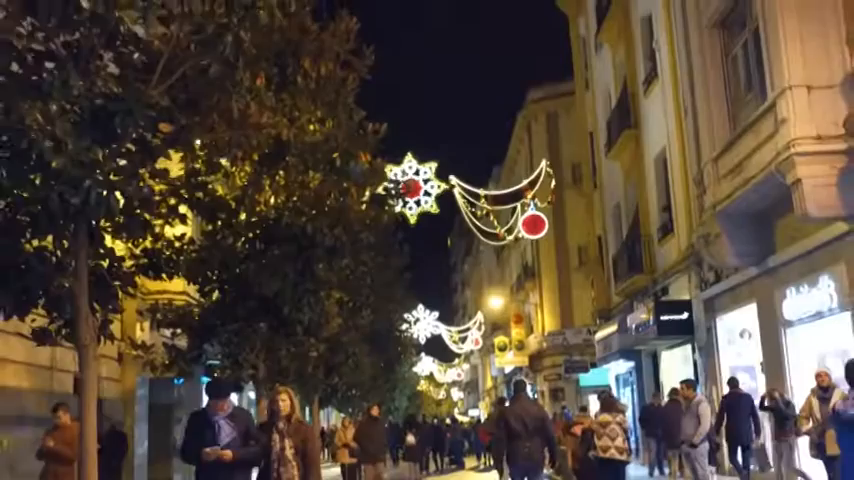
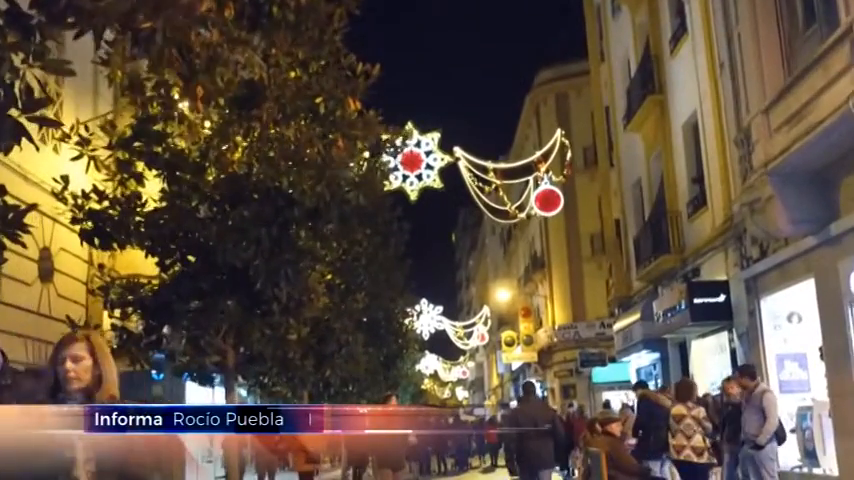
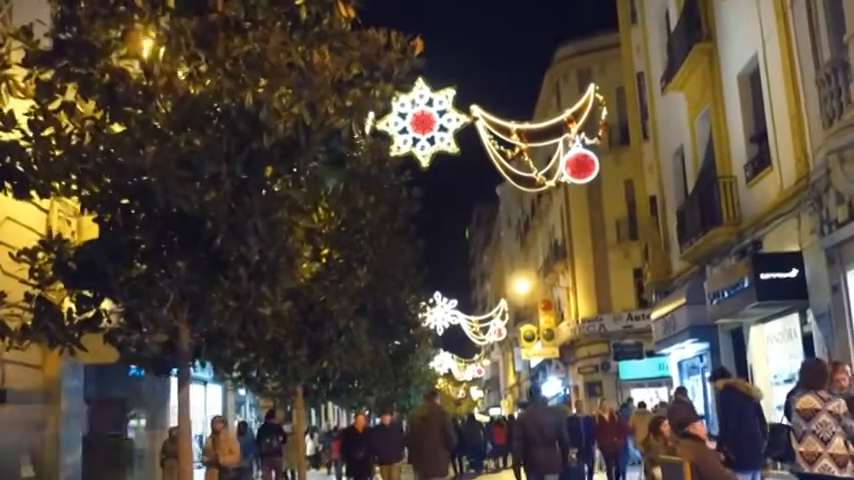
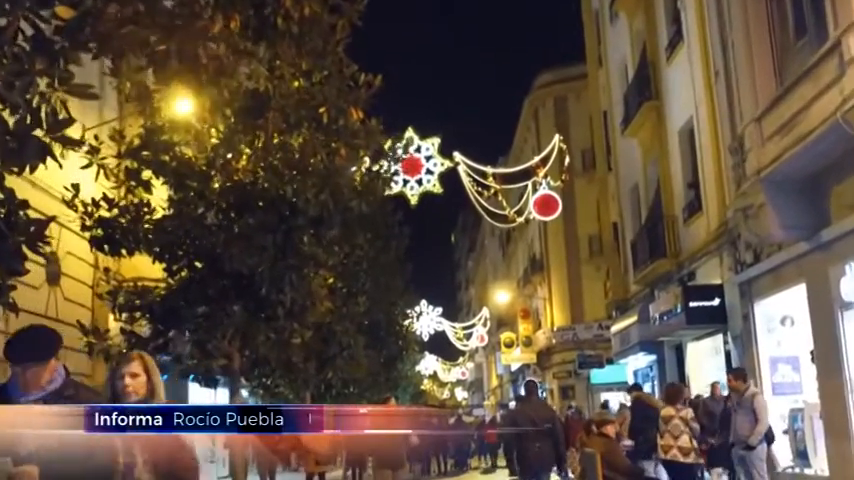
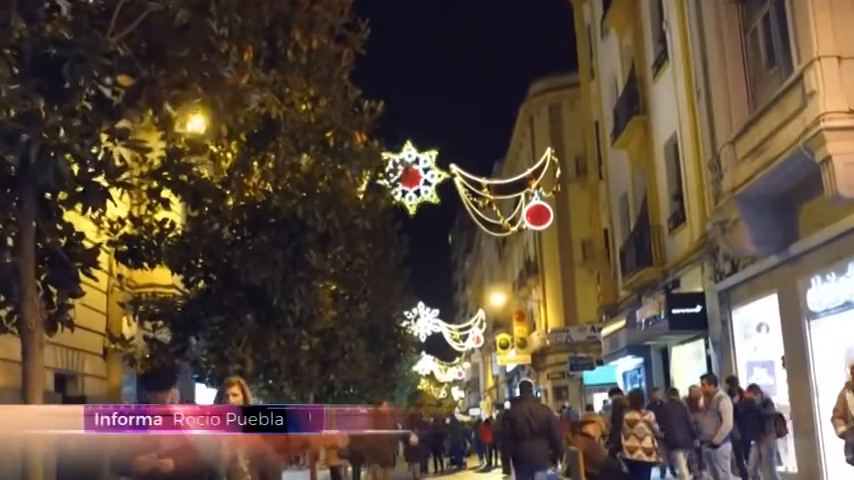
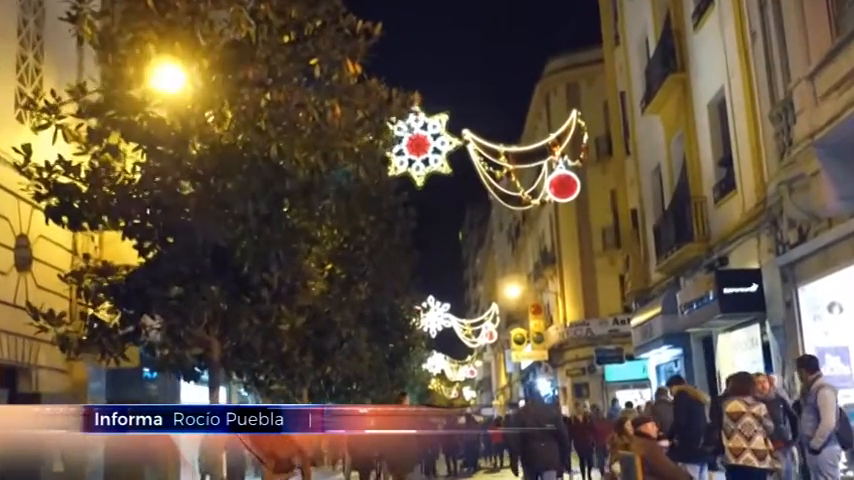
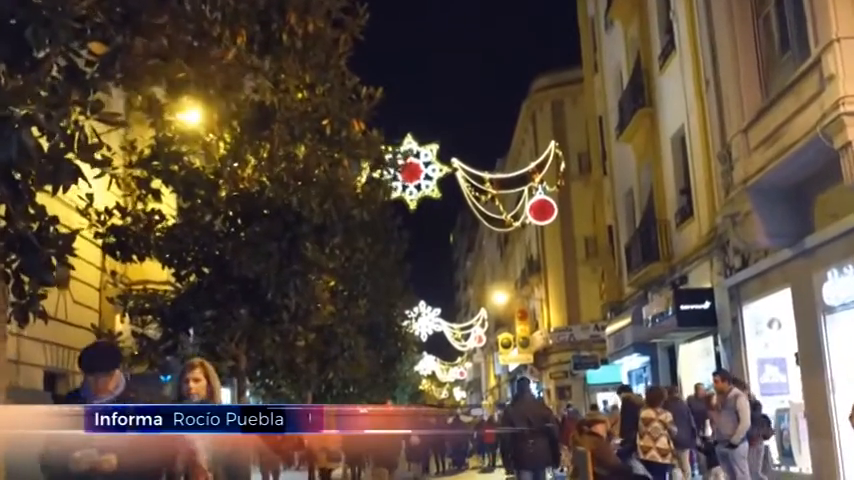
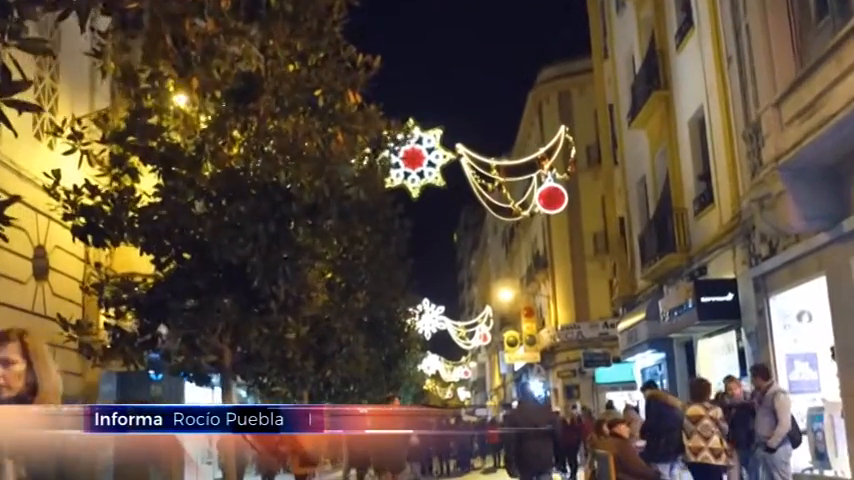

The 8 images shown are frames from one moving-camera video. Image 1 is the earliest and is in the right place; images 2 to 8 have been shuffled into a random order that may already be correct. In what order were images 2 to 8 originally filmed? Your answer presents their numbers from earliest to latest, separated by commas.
5, 7, 4, 2, 8, 6, 3
